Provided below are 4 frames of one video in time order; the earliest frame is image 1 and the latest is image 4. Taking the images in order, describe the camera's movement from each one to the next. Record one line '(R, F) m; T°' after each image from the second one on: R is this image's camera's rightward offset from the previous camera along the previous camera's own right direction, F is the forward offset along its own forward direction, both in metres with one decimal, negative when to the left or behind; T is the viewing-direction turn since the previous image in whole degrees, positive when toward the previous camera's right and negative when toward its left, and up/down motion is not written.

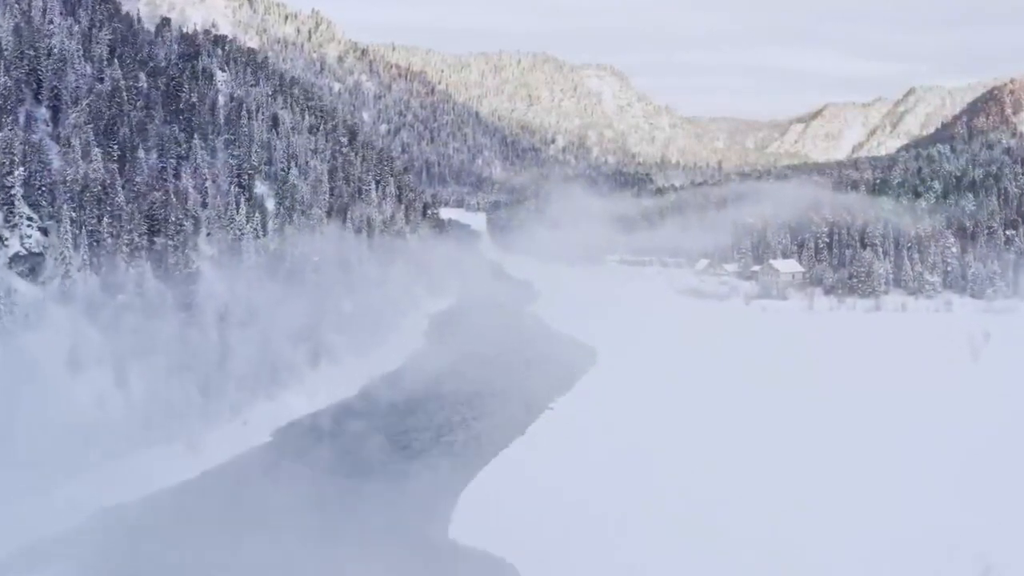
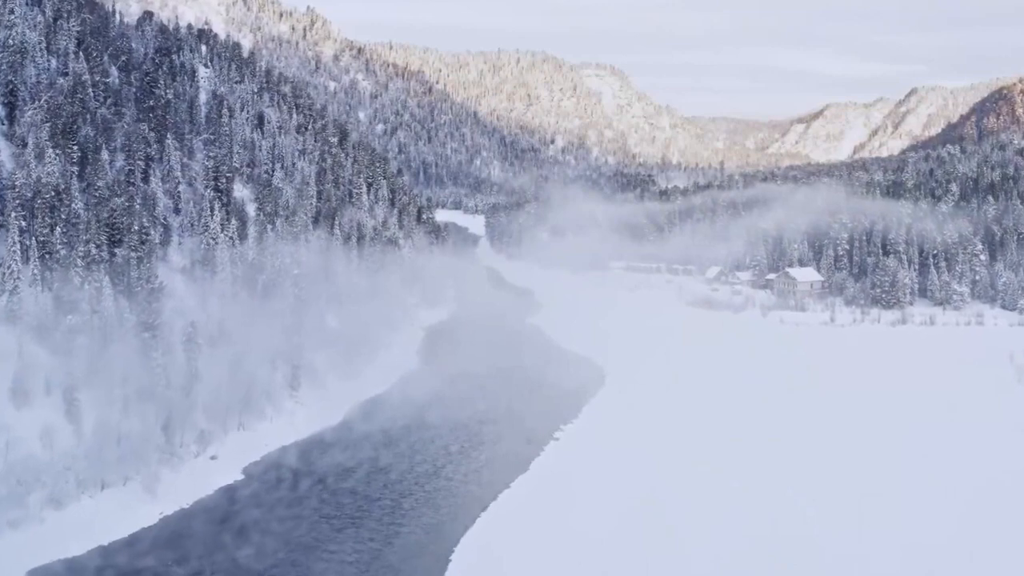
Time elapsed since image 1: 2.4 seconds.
(-0.1, +3.8) m; 0°
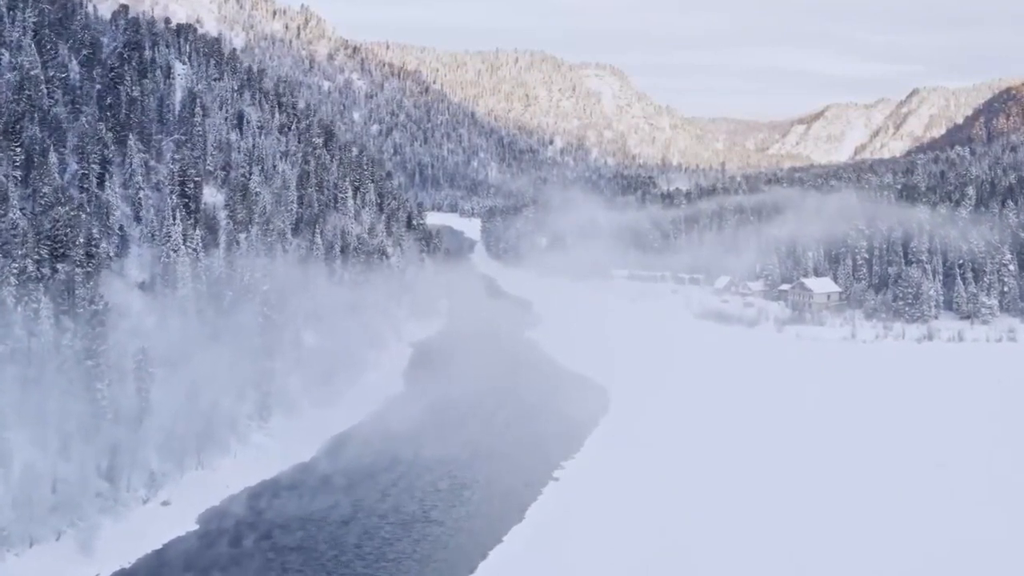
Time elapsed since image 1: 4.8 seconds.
(+0.1, +3.9) m; 0°
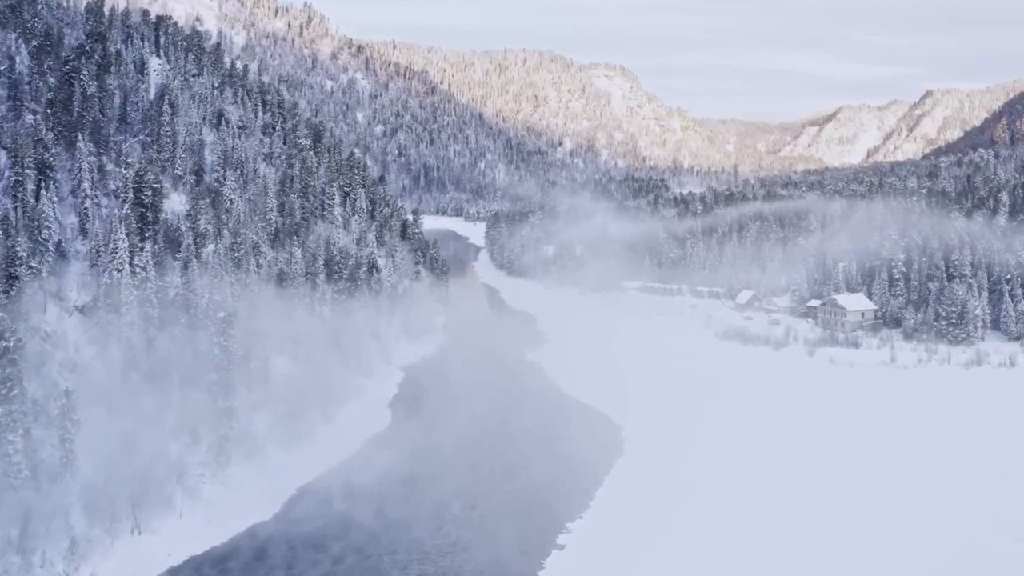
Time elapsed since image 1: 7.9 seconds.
(+0.4, +4.9) m; -1°
